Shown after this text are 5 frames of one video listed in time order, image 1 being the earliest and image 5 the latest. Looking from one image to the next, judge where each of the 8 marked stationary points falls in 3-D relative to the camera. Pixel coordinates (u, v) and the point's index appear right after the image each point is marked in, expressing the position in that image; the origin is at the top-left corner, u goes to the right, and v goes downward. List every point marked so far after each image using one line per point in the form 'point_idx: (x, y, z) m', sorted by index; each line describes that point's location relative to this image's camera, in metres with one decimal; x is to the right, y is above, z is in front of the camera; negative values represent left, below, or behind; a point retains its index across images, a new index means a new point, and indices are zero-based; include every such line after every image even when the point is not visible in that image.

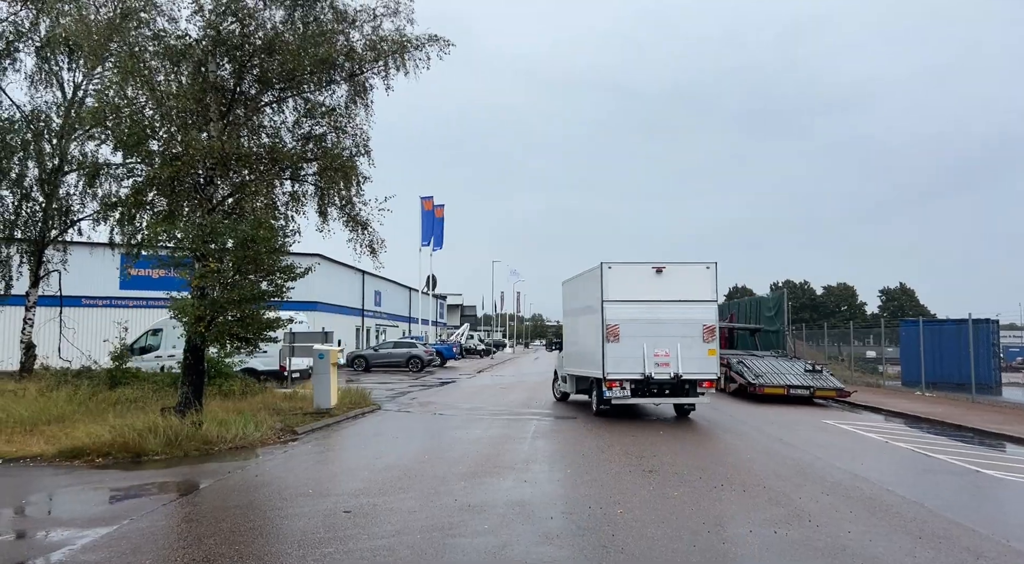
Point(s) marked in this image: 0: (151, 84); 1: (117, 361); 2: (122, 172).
0: (-5.9, +3.3, +12.6) m
1: (-8.9, -1.8, +17.2) m
2: (-7.6, +2.1, +14.8) m
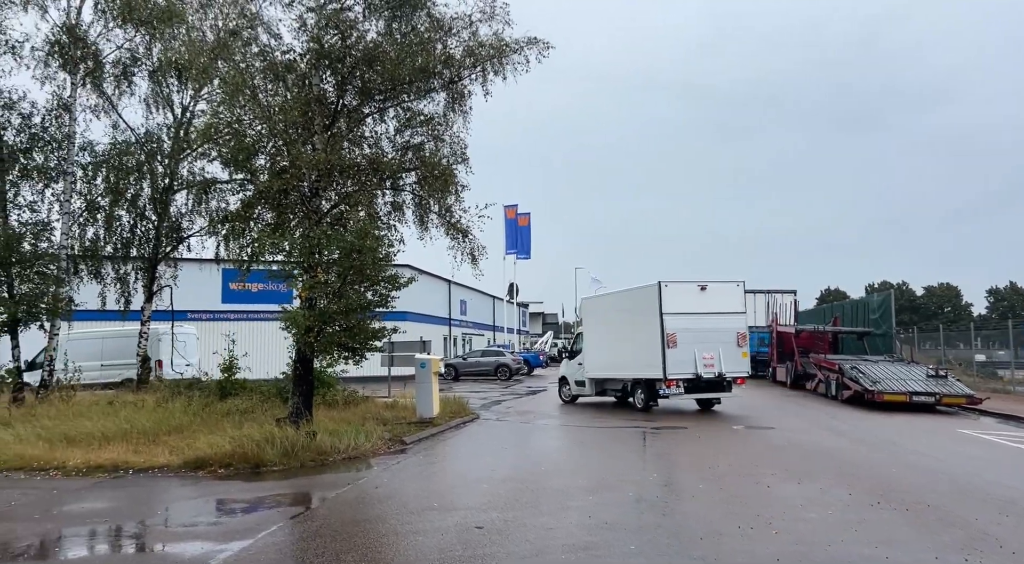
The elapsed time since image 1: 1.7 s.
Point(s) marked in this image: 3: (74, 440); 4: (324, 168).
0: (-4.2, +3.1, +12.8) m
1: (-6.6, -2.1, +17.7) m
2: (-5.6, +1.9, +15.2) m
3: (-6.4, -2.3, +11.0) m
4: (-3.1, +1.9, +12.4) m
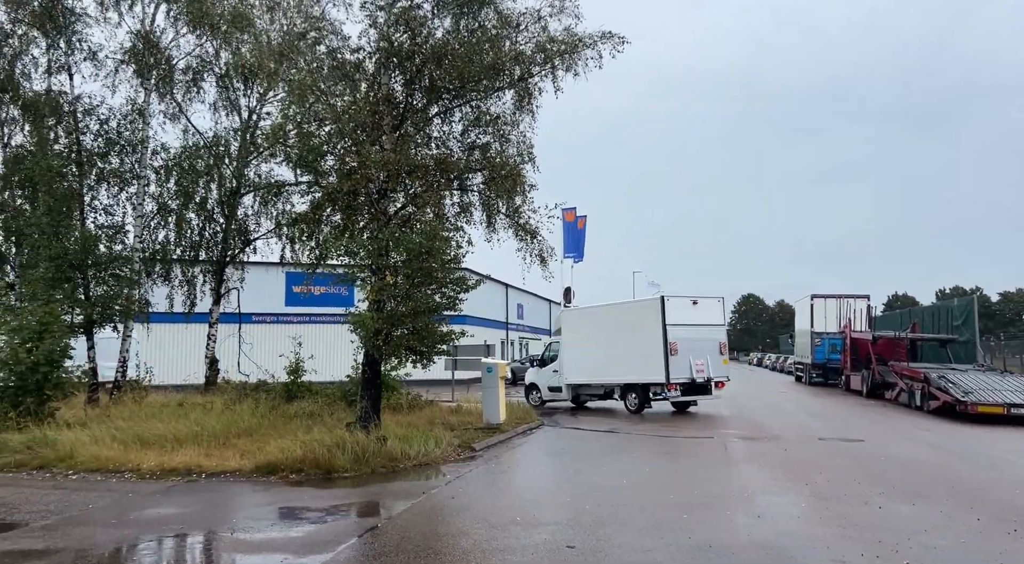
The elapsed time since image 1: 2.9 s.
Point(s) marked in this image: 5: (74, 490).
0: (-3.0, +3.1, +12.7) m
1: (-5.1, -2.2, +17.7) m
2: (-4.2, +1.8, +15.2) m
3: (-5.3, -2.3, +11.0) m
4: (-2.0, +1.8, +12.2) m
5: (-4.8, -2.3, +8.4) m
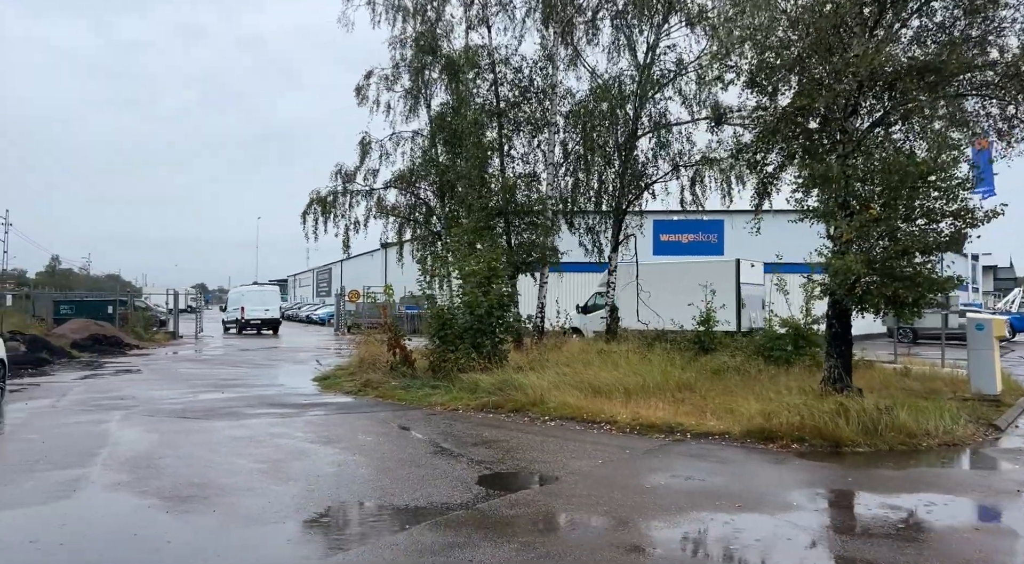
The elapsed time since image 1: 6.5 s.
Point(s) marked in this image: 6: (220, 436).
0: (+3.9, +3.9, +10.9) m
1: (+4.2, -0.9, +16.6) m
2: (+3.8, +2.9, +13.7) m
3: (+1.2, -1.5, +10.6) m
4: (+4.7, +2.7, +10.1) m
5: (+0.6, -1.7, +8.0) m
6: (-3.1, -1.6, +8.0) m
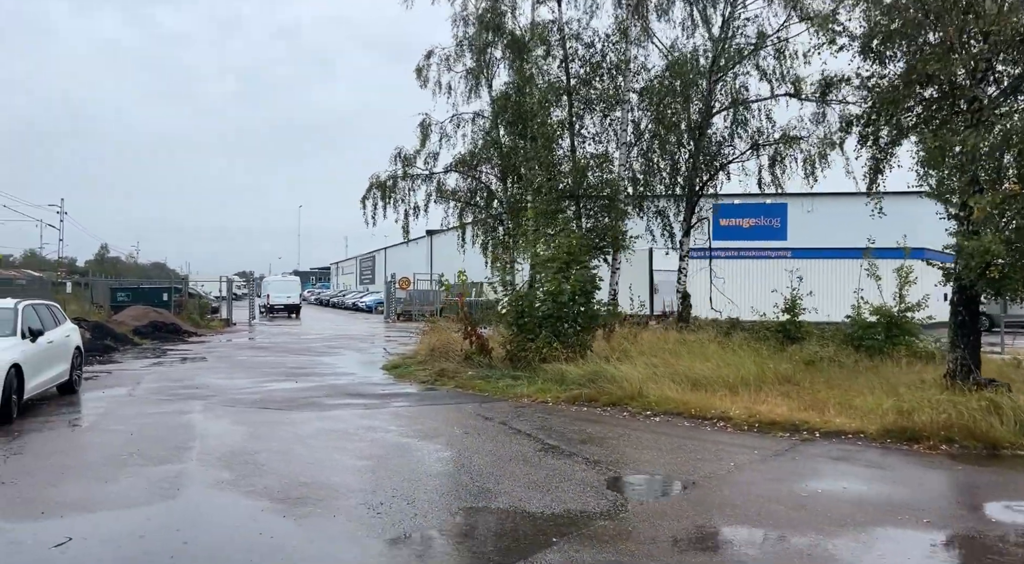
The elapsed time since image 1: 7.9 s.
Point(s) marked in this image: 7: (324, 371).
0: (+5.1, +4.2, +9.9) m
1: (+5.7, -0.6, +15.7) m
2: (+5.2, +3.1, +12.8) m
3: (+2.4, -1.3, +9.9) m
4: (+5.8, +2.9, +9.1) m
5: (+1.6, -1.5, +7.3) m
6: (-2.0, -1.4, +7.5) m
7: (-3.3, -1.6, +13.4) m
